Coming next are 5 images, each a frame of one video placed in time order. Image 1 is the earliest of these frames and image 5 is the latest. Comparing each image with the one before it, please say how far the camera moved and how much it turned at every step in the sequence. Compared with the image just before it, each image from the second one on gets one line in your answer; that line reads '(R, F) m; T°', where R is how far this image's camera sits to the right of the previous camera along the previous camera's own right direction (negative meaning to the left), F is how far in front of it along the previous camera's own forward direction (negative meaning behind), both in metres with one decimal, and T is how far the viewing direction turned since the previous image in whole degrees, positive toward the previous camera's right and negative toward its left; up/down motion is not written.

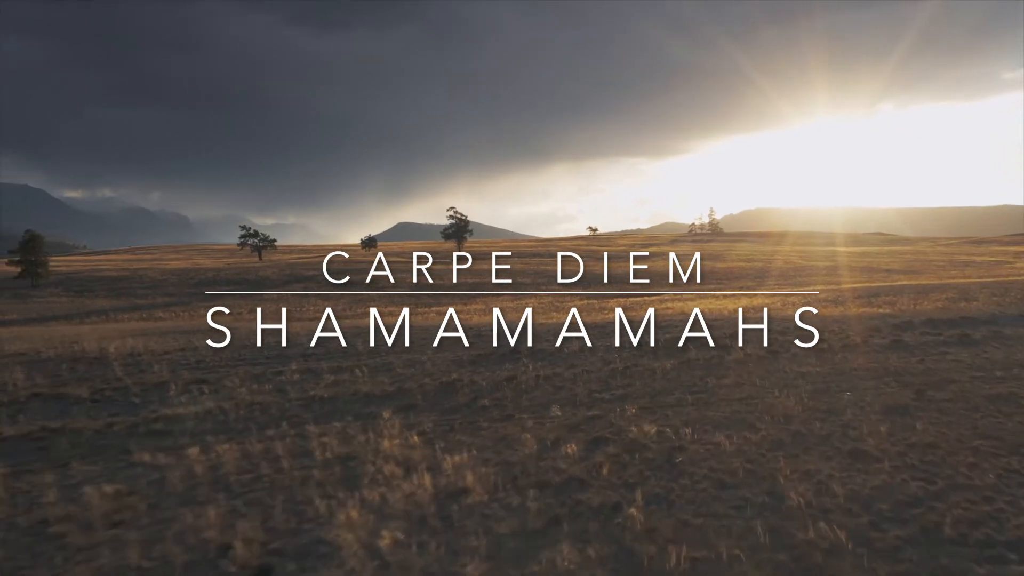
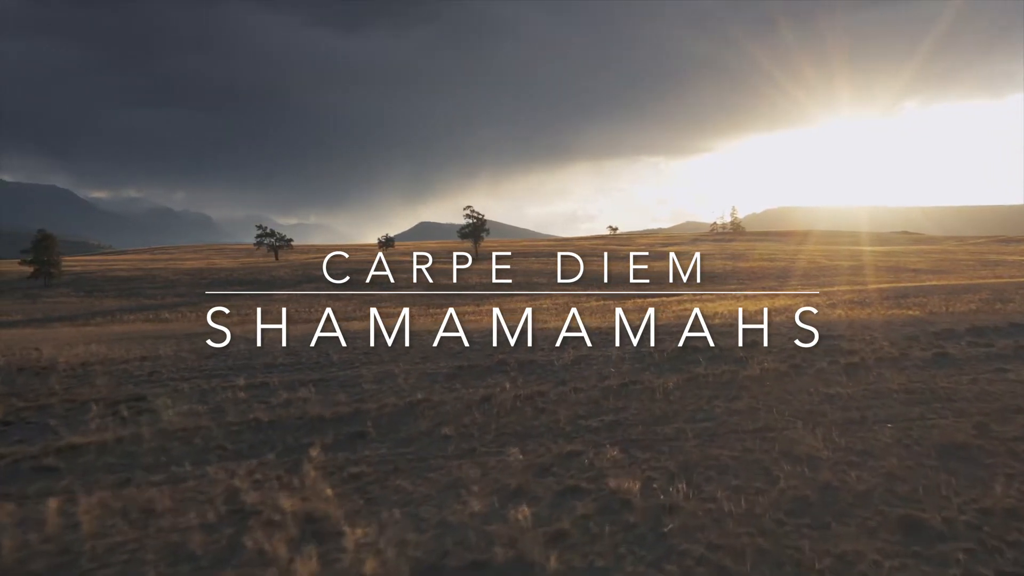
(+0.6, +2.1) m; -1°
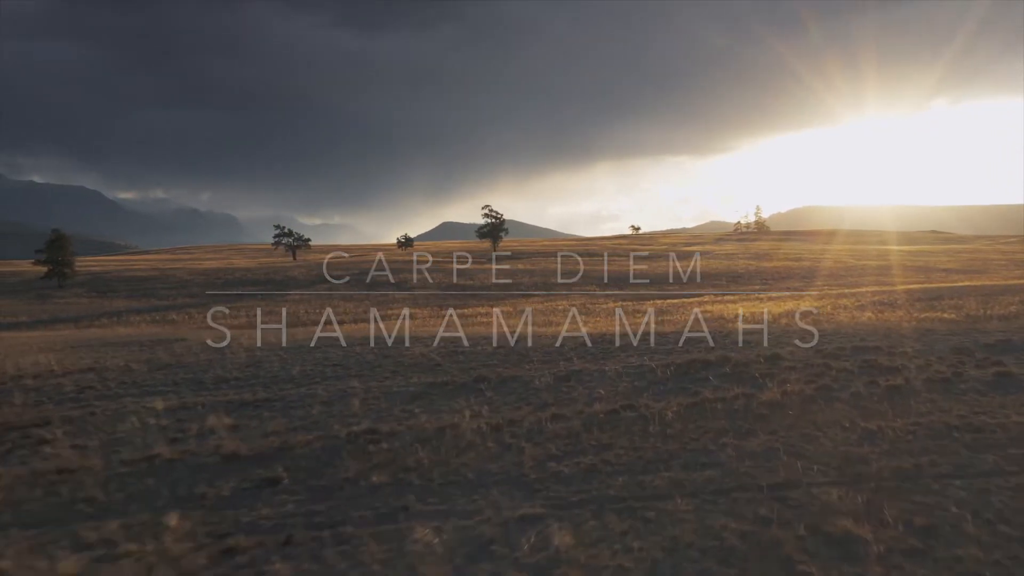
(+0.7, +2.3) m; -1°
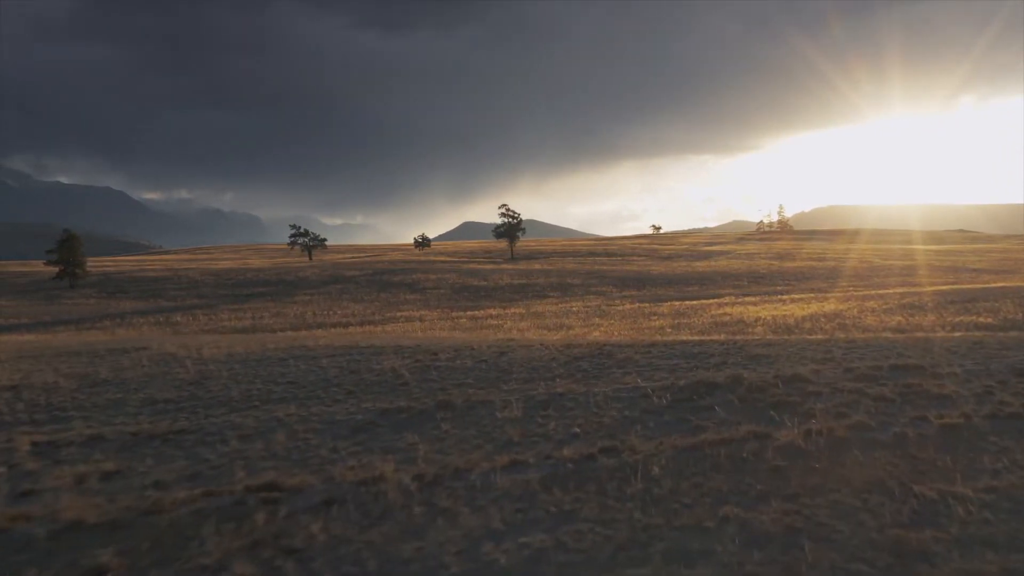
(+0.7, +2.3) m; -1°
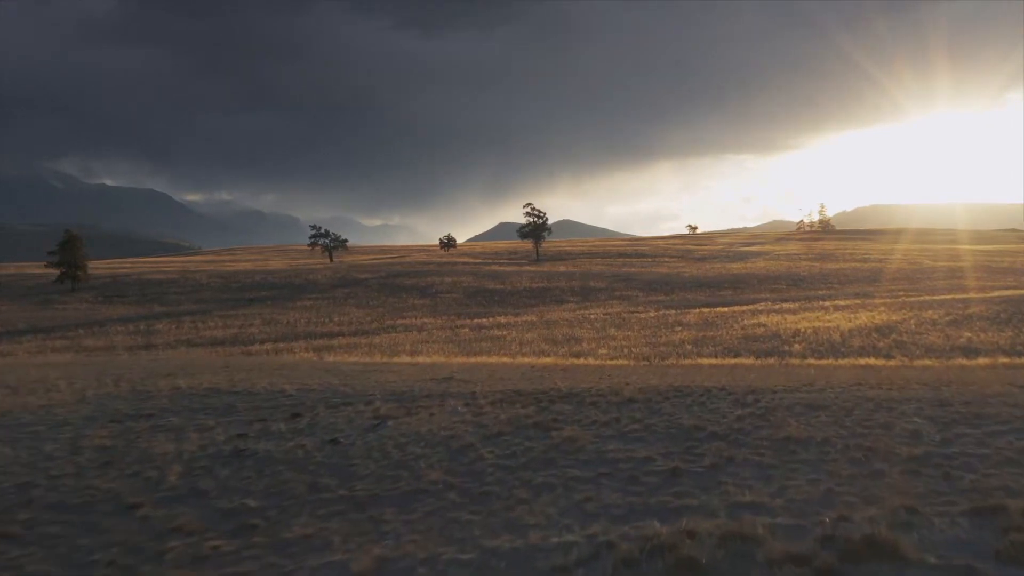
(+1.9, +6.7) m; -2°
